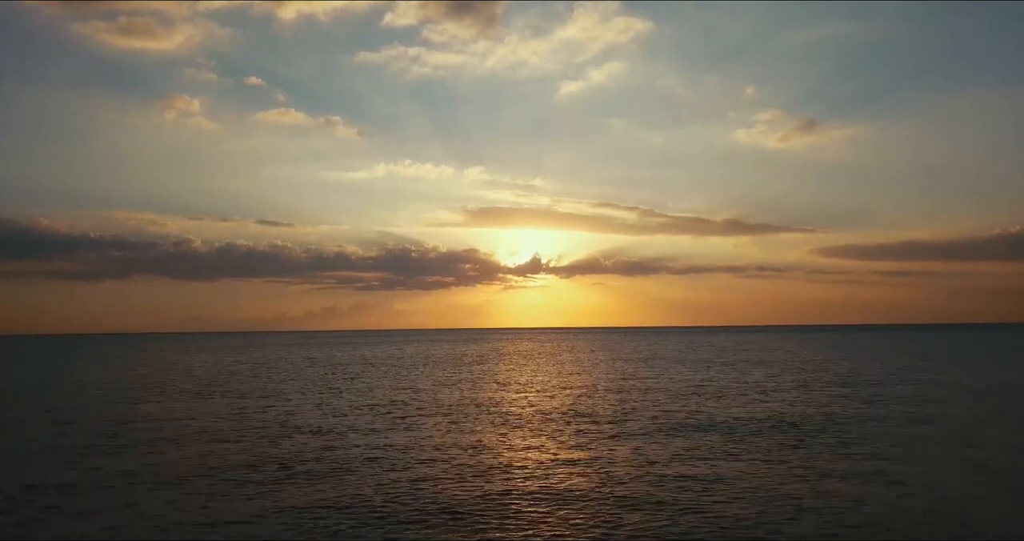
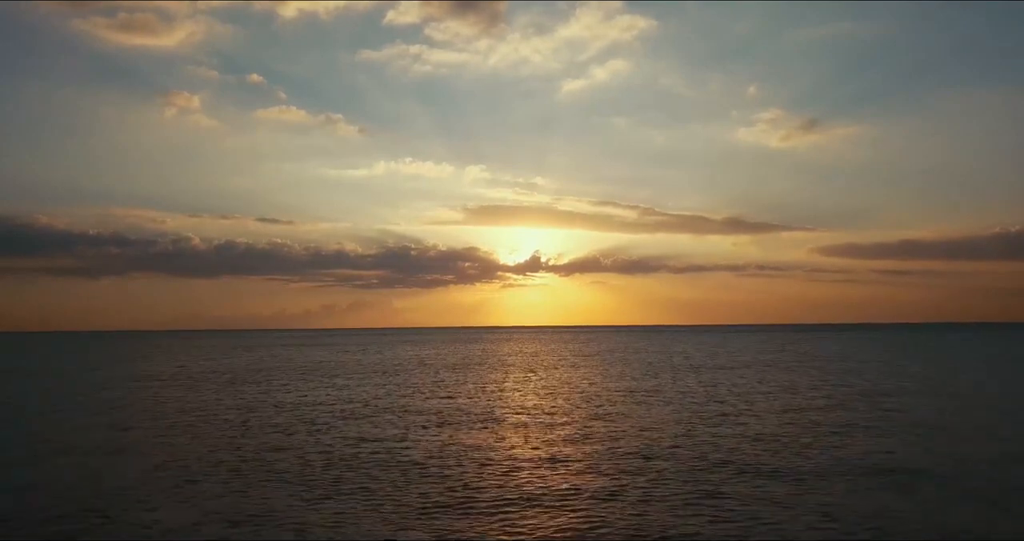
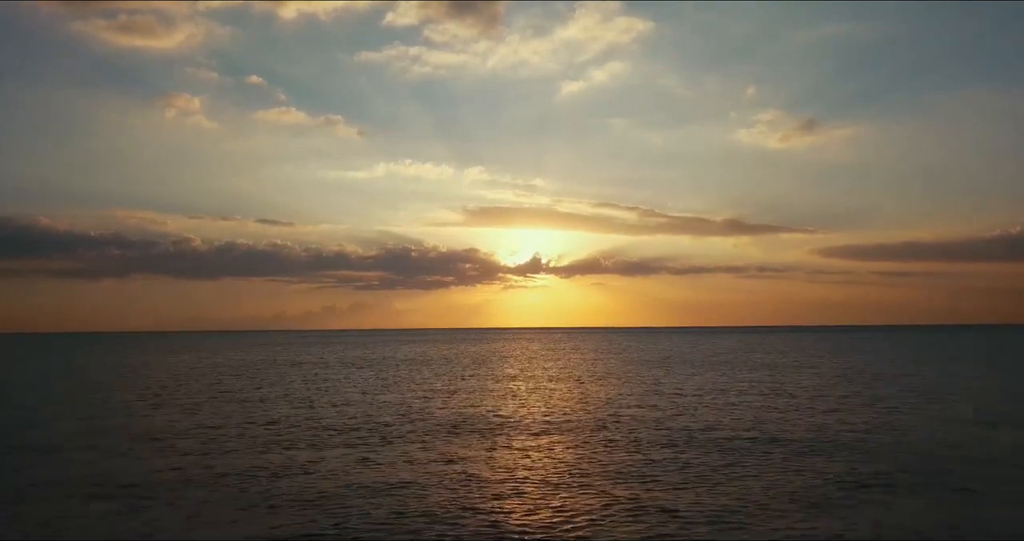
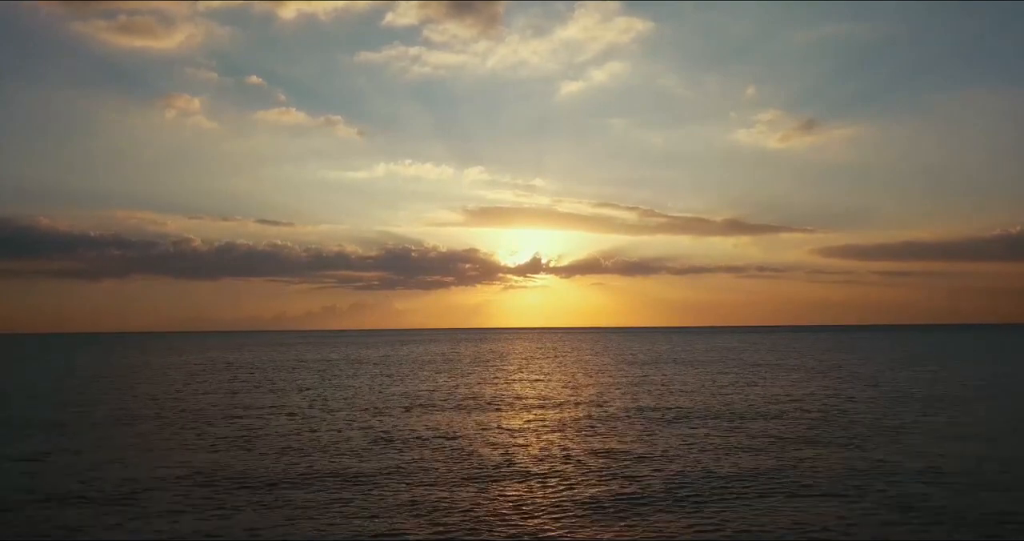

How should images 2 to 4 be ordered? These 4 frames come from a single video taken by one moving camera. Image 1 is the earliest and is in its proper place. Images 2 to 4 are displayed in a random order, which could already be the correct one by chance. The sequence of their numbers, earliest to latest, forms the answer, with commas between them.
4, 3, 2
